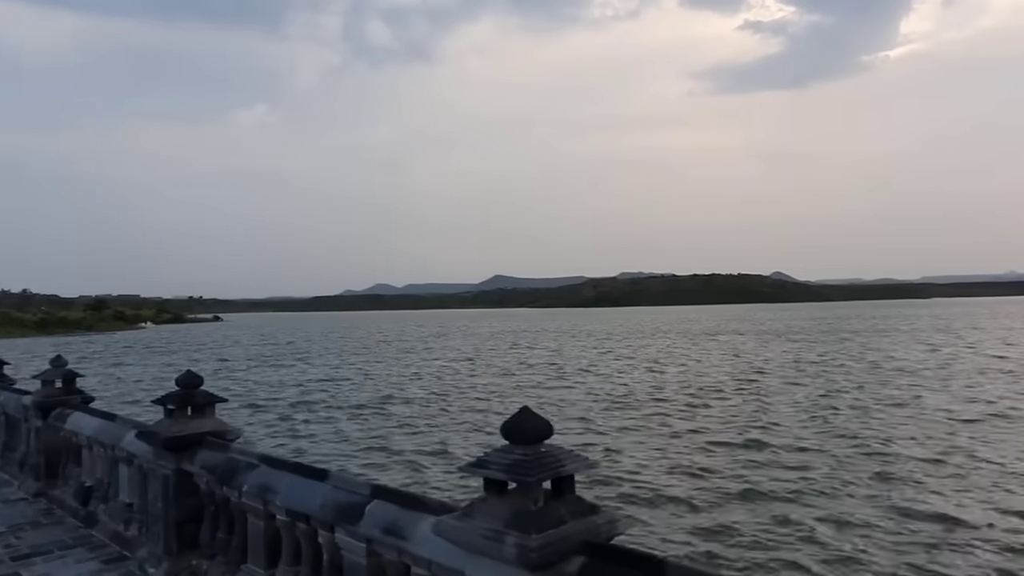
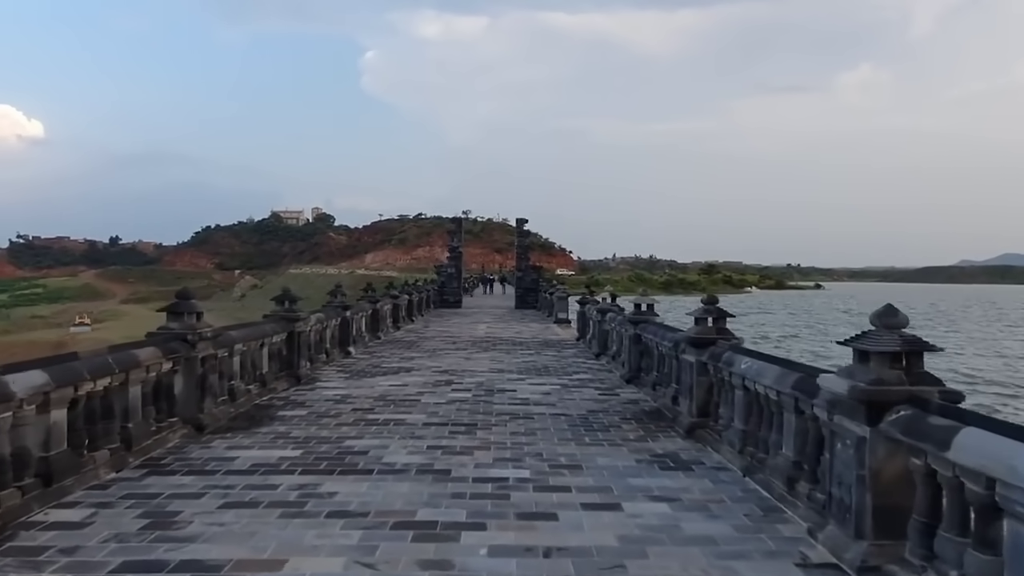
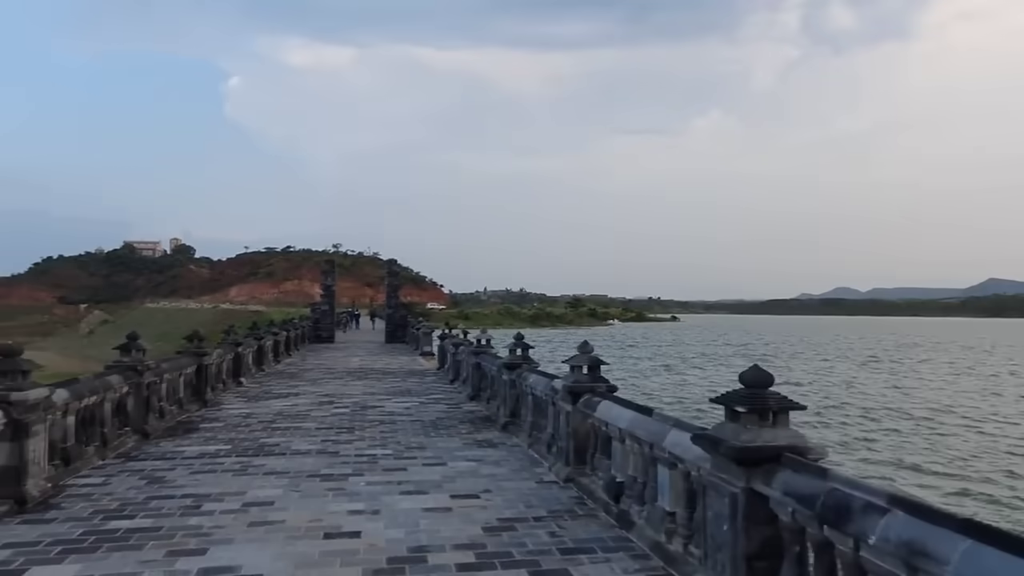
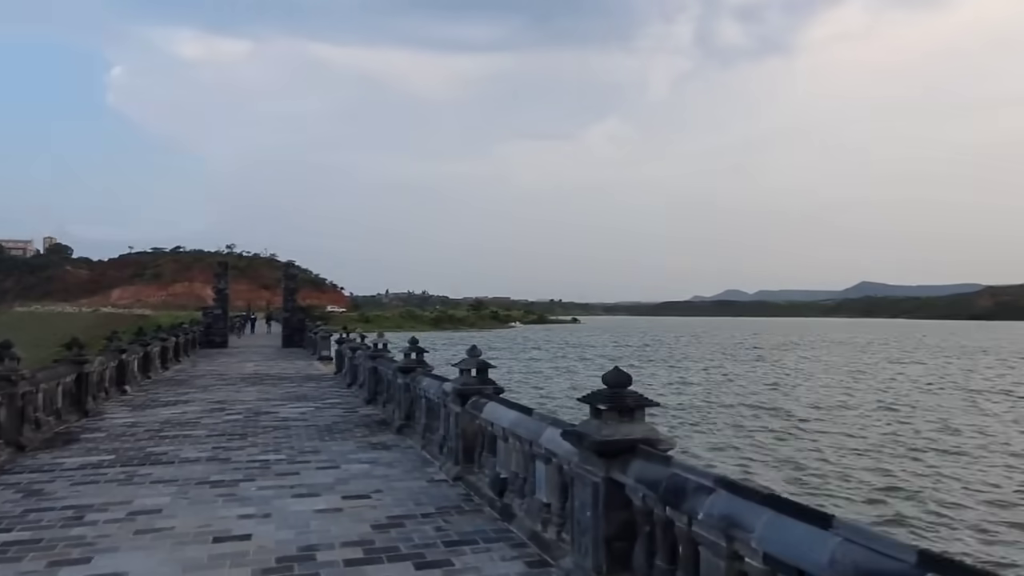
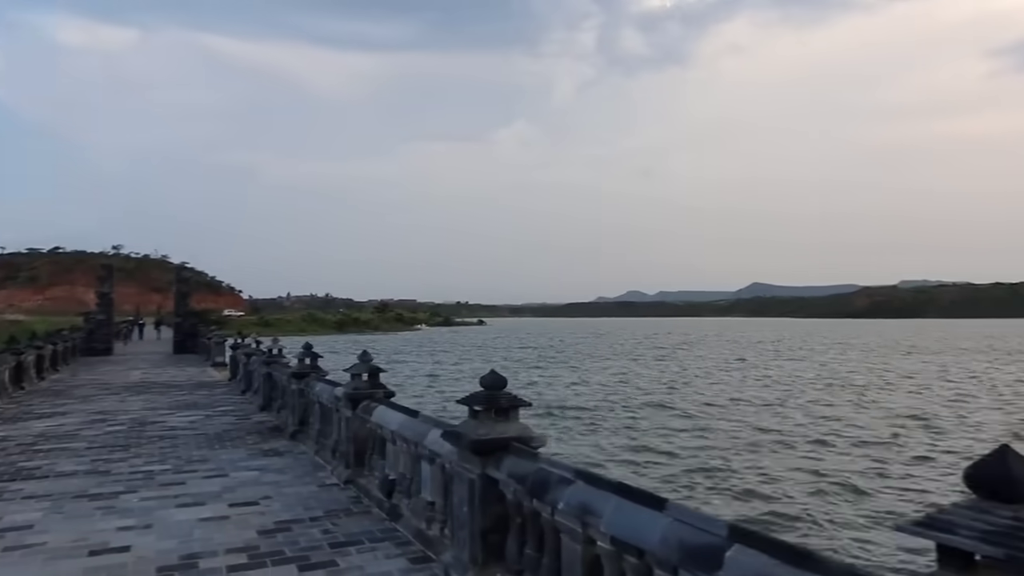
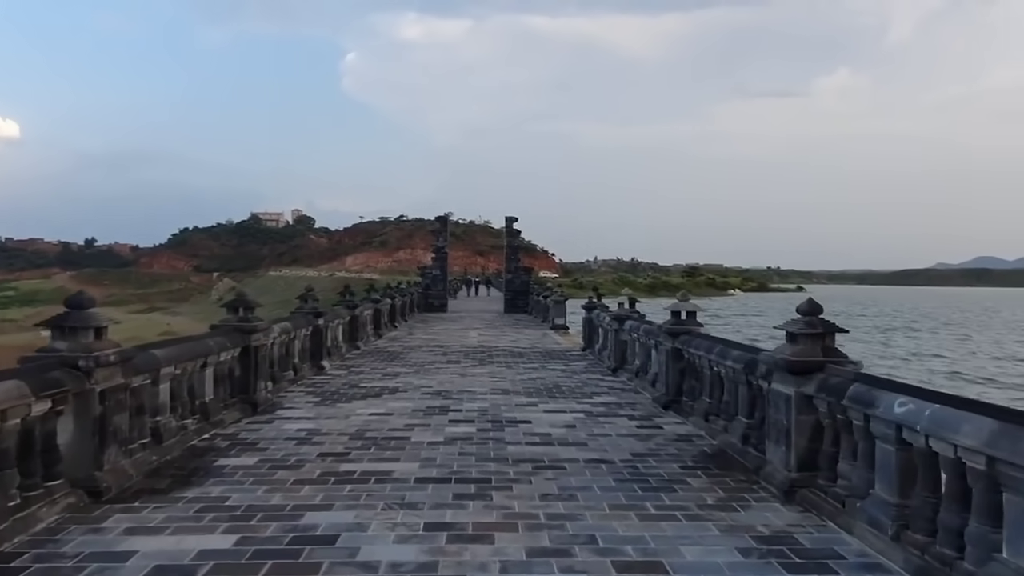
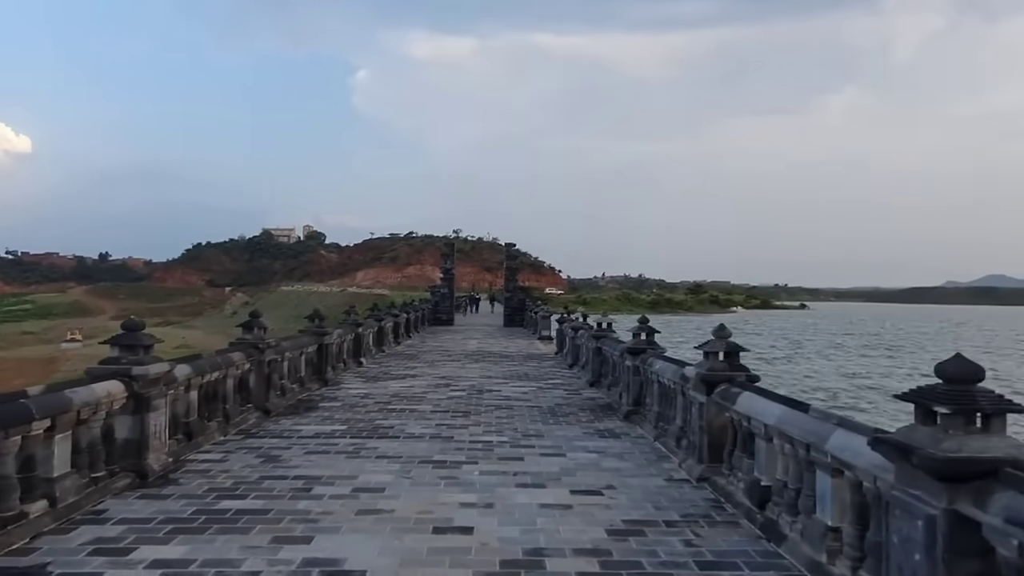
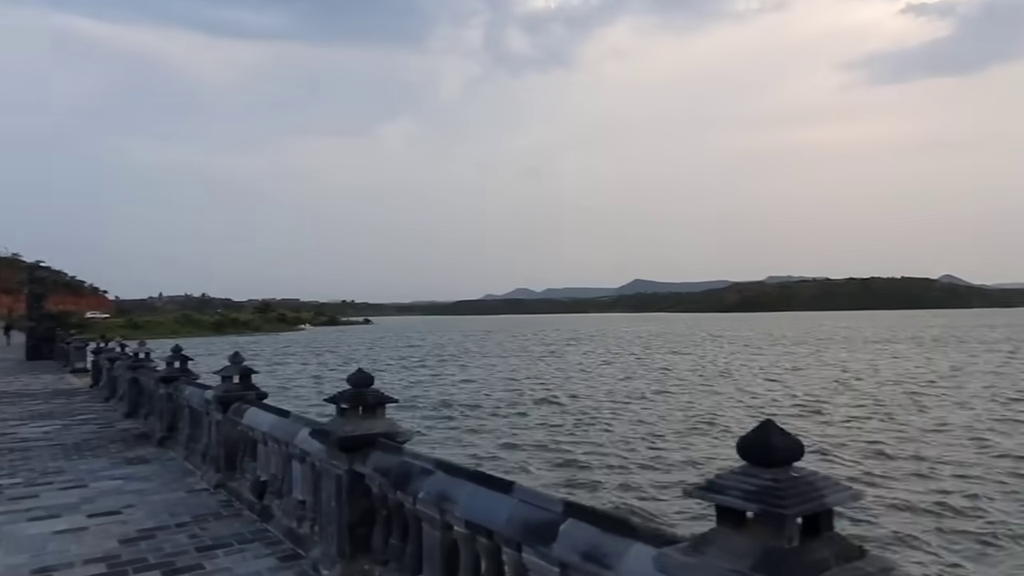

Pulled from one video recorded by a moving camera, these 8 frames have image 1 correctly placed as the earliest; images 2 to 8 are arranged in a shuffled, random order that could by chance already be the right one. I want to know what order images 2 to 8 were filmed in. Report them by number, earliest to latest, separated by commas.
8, 5, 4, 3, 7, 2, 6
